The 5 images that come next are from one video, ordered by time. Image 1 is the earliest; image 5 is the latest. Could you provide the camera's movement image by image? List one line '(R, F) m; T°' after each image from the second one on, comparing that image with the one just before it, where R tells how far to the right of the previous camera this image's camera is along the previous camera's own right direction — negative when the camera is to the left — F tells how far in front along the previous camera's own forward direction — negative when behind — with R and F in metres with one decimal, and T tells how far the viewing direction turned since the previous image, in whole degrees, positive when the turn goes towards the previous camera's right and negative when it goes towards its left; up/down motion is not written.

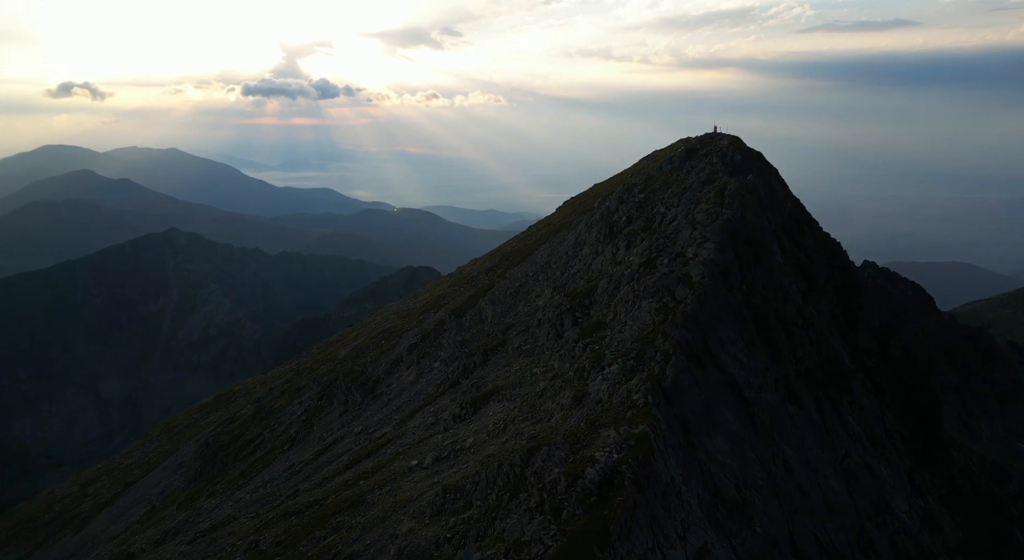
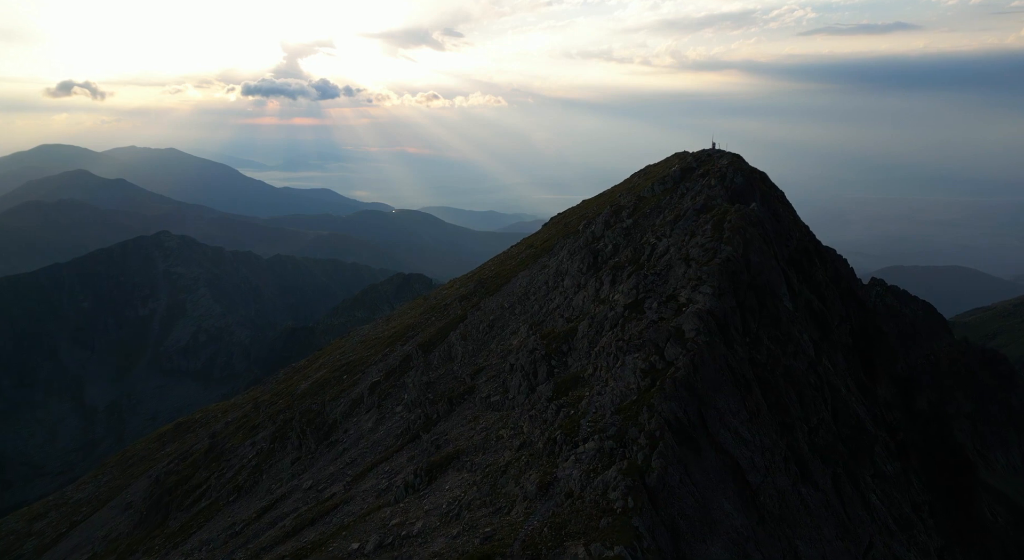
(+3.7, +12.4) m; 0°
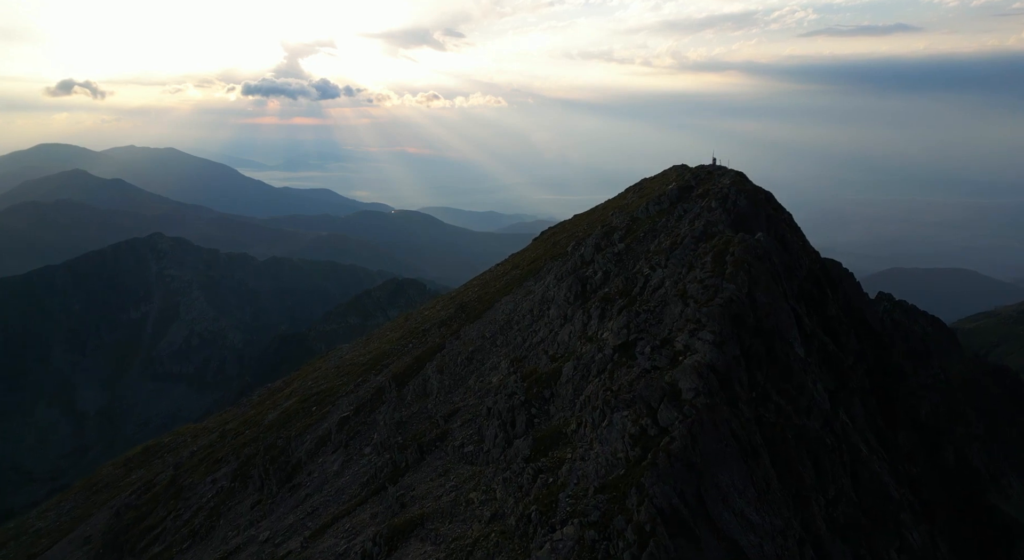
(+2.4, +8.9) m; 0°
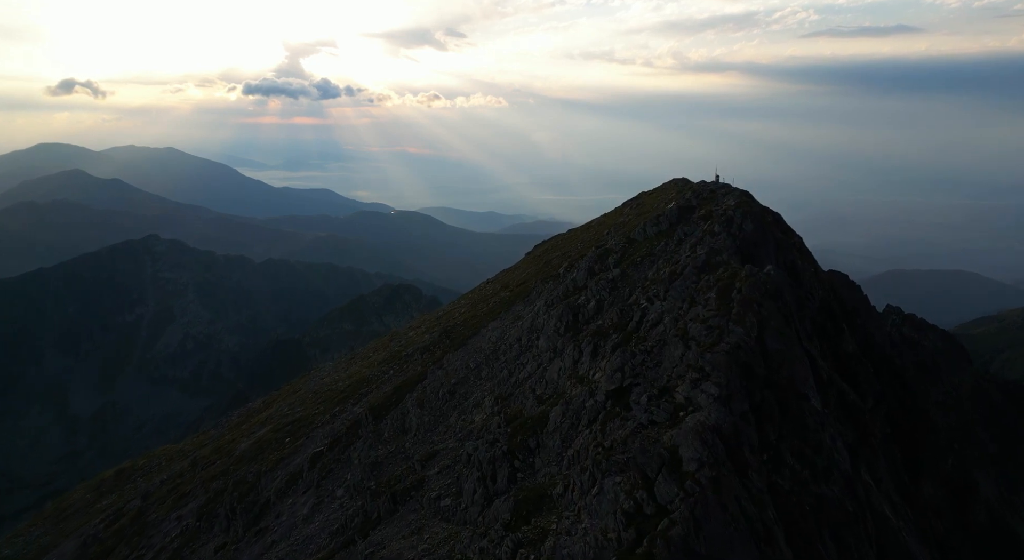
(+1.7, +7.2) m; 0°
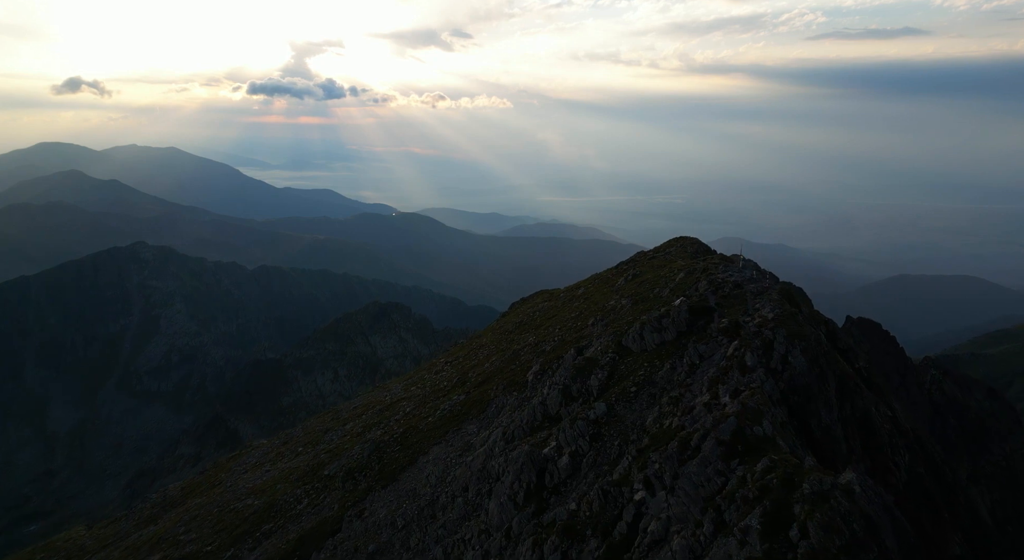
(+5.0, +24.9) m; 0°
